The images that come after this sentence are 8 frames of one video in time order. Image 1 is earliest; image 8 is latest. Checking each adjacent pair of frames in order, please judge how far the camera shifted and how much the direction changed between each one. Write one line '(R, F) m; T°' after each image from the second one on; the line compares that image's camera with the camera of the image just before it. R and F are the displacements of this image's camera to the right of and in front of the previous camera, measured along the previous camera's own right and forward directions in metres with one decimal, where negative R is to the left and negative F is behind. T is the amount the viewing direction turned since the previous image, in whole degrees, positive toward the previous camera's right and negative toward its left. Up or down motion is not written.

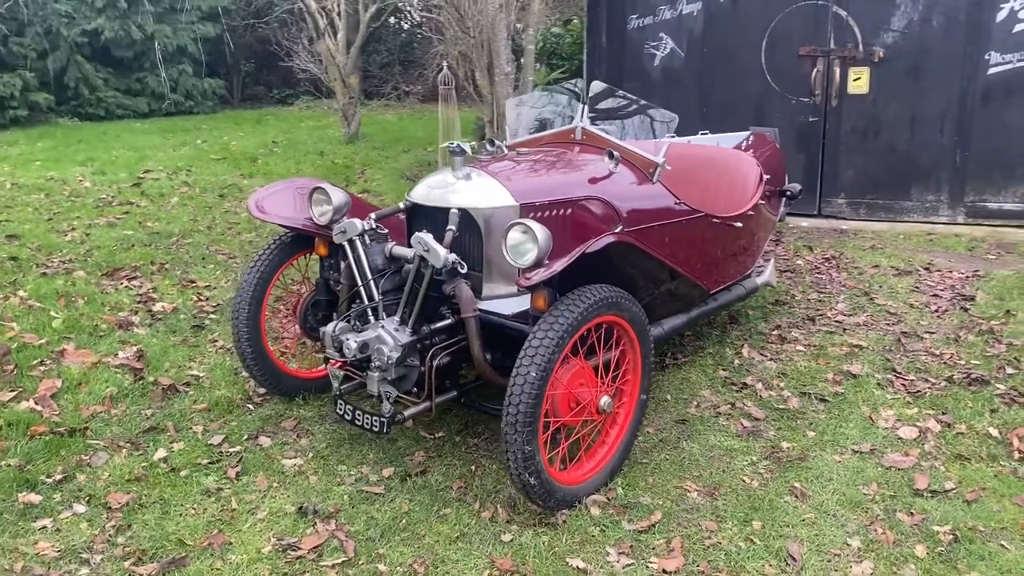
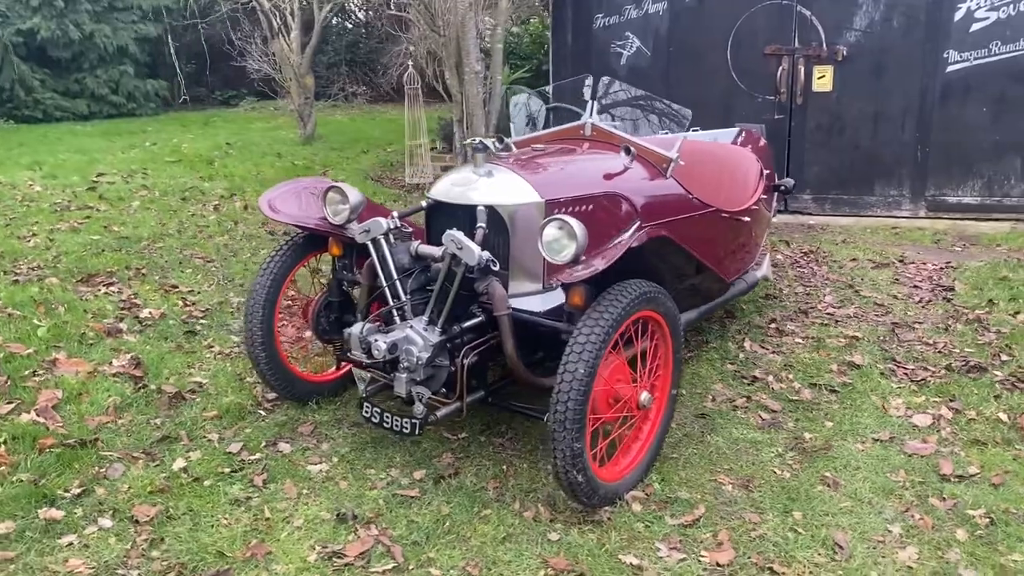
(-0.3, 0.0) m; +4°
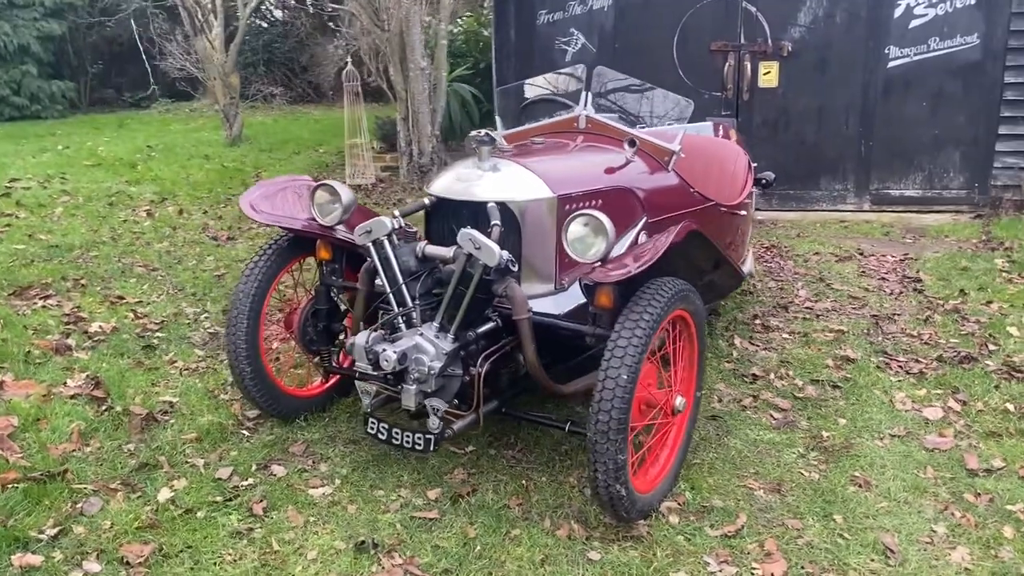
(-0.4, +0.2) m; +5°
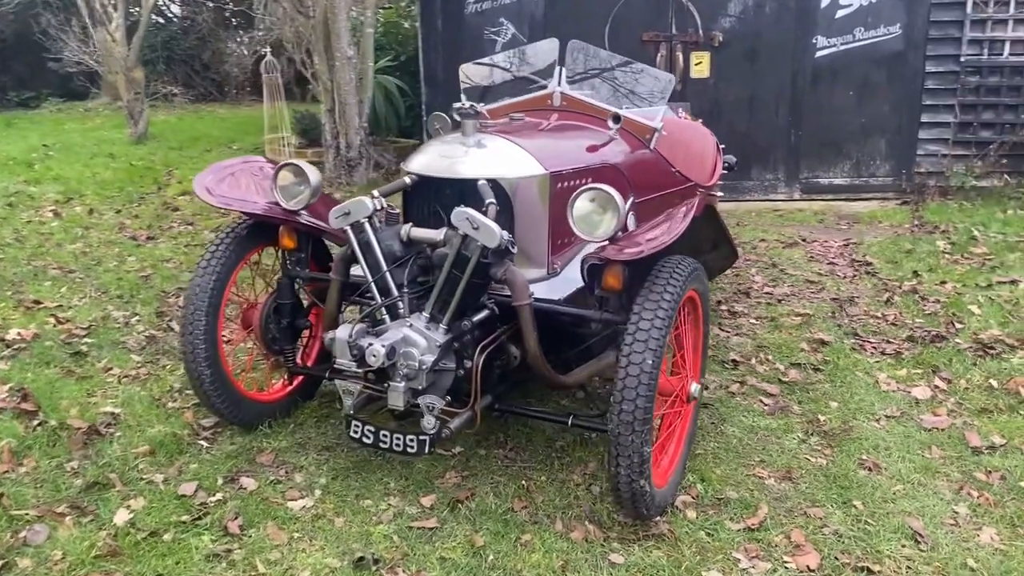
(-0.3, +0.3) m; +6°
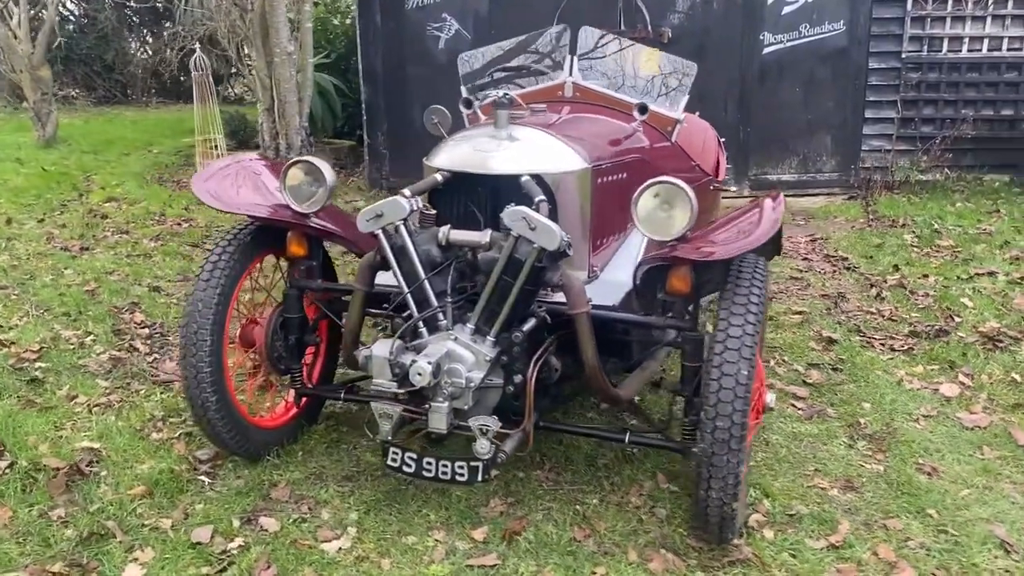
(-0.4, +0.3) m; +6°
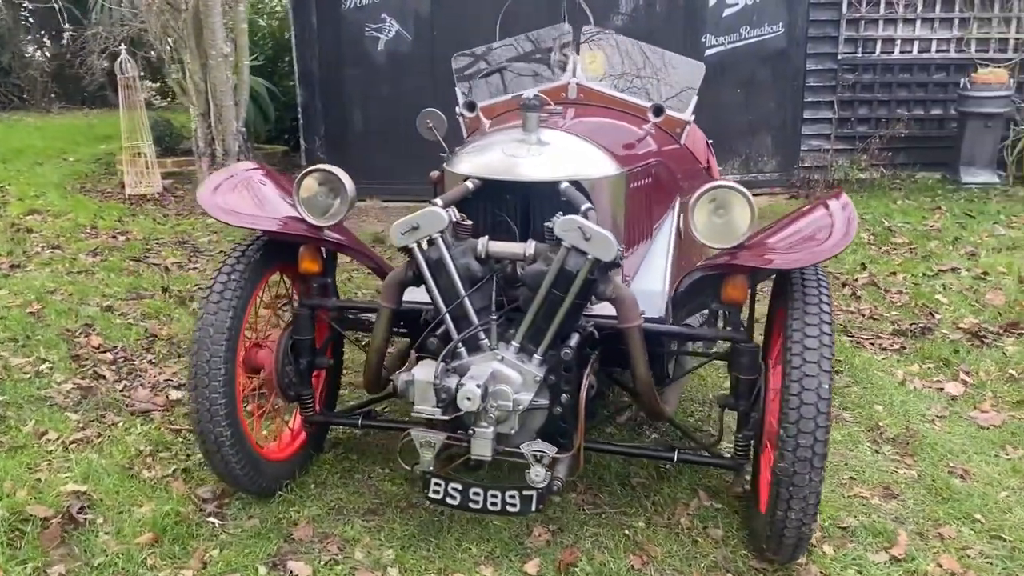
(-0.4, +0.2) m; +6°
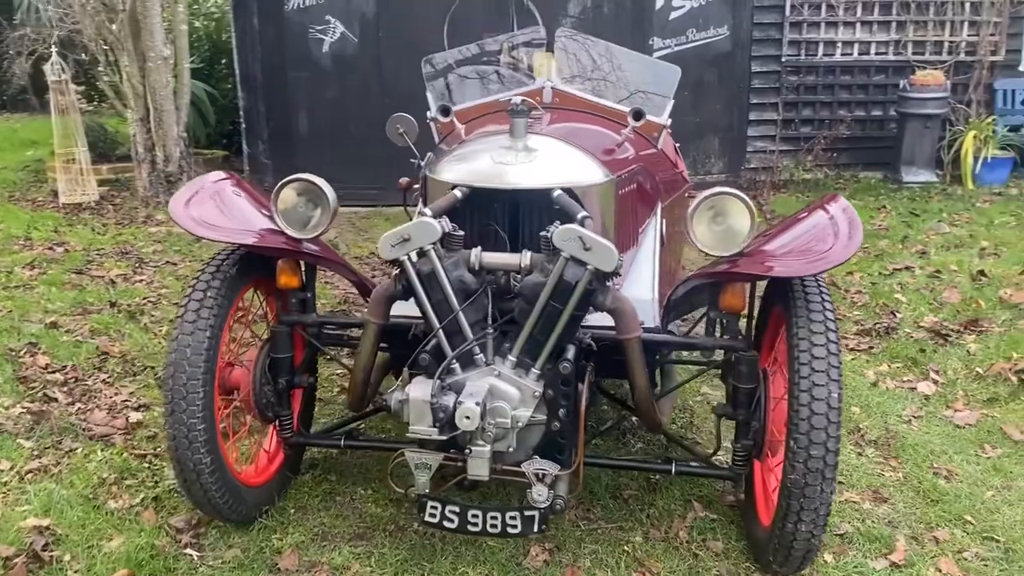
(-0.2, +0.1) m; +4°
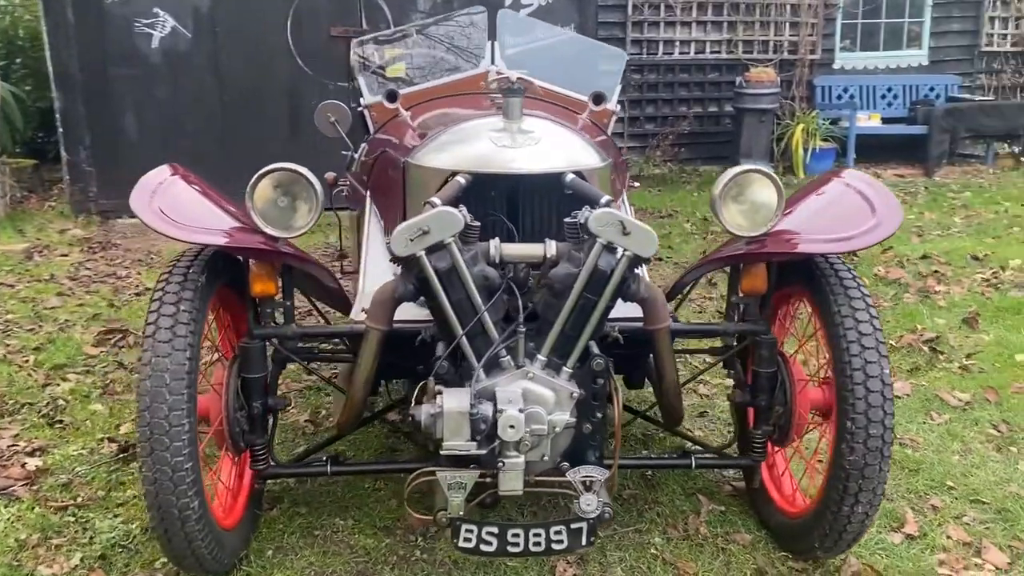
(-0.5, +0.3) m; +12°
